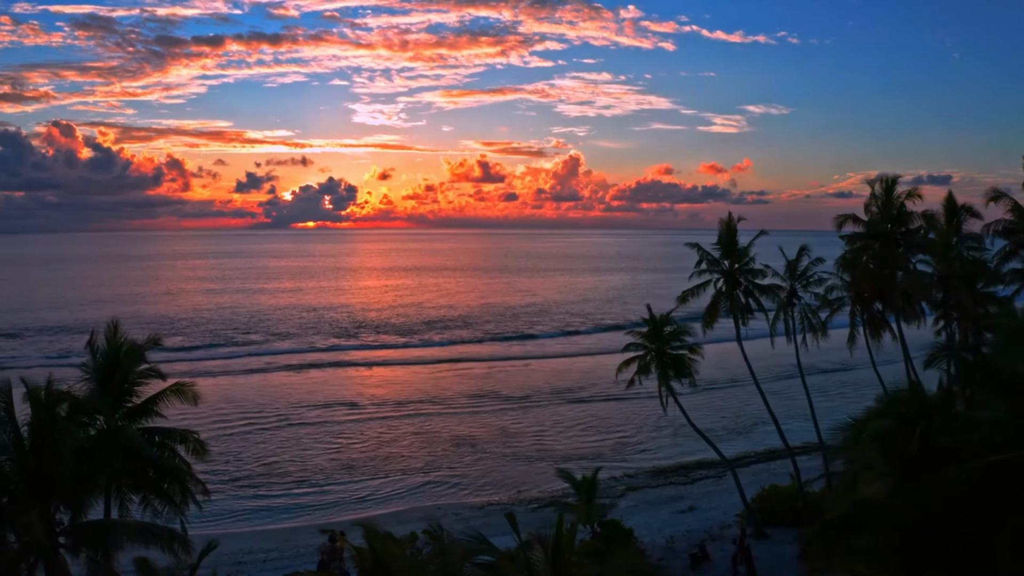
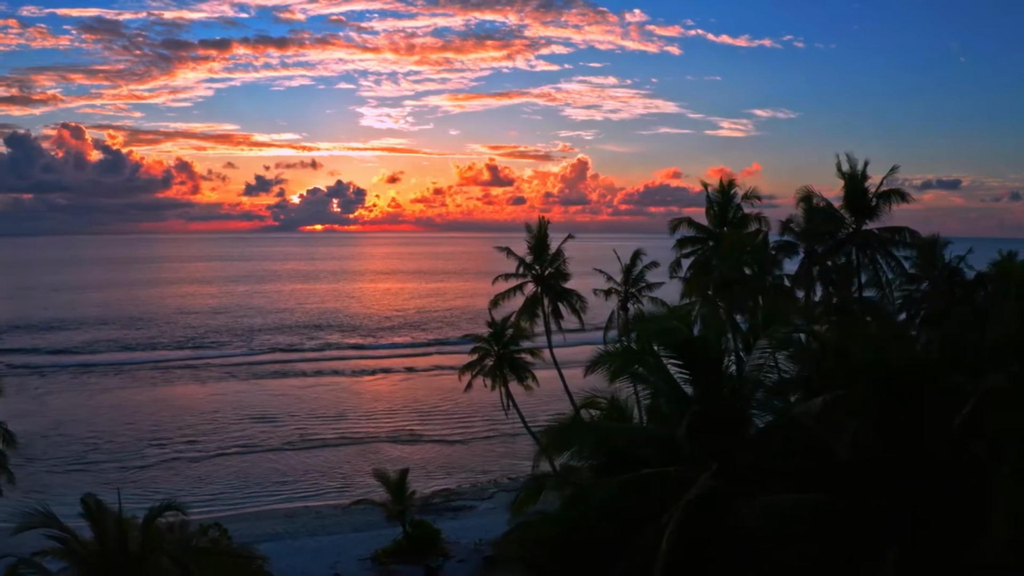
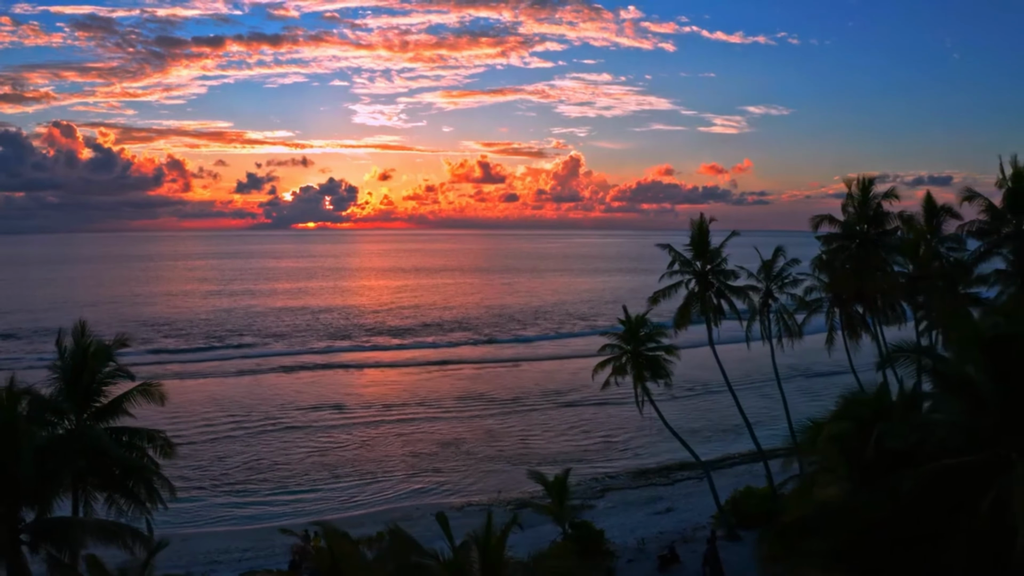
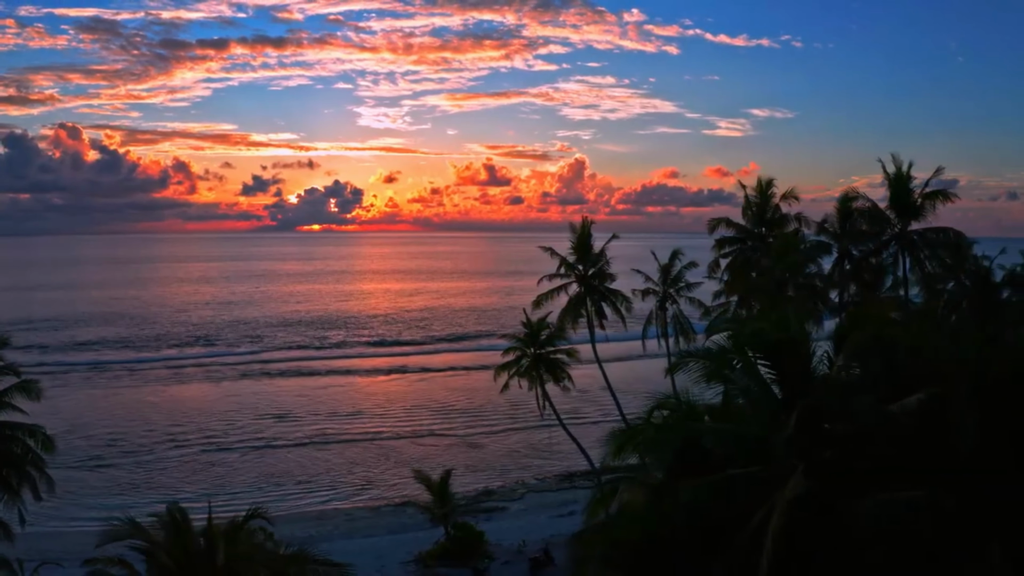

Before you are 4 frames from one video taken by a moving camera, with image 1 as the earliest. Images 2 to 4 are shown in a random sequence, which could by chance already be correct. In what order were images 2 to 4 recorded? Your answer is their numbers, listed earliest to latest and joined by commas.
3, 4, 2
